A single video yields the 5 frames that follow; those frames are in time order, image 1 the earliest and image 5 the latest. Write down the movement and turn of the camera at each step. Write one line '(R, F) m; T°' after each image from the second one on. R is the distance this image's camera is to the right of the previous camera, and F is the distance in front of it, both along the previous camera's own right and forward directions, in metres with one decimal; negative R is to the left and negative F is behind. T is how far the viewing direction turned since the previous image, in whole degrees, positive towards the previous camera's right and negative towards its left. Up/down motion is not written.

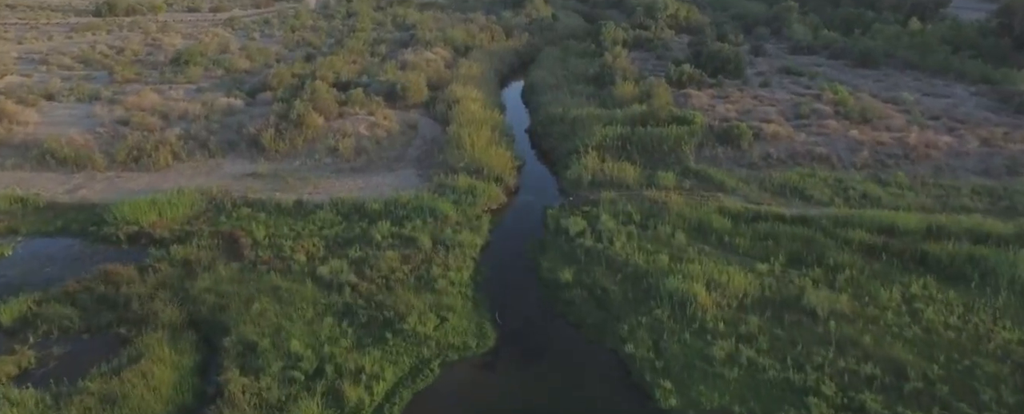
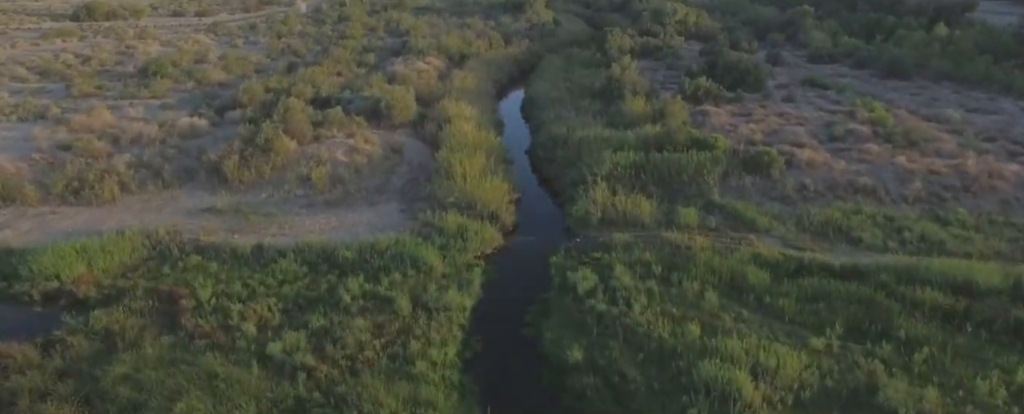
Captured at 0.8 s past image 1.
(+0.1, +2.0) m; 0°
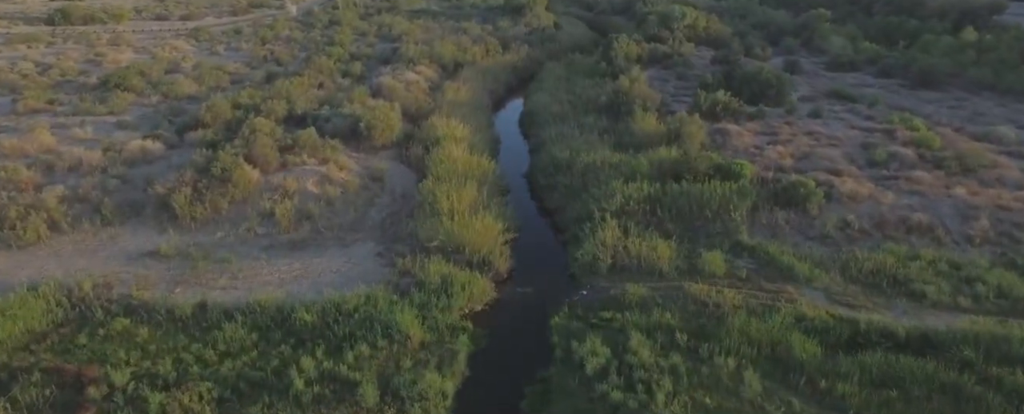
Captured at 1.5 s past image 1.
(+0.1, +1.9) m; 0°
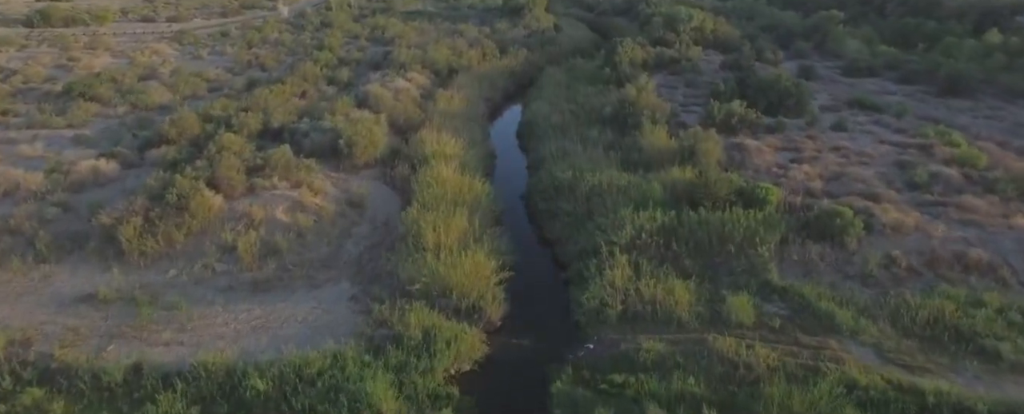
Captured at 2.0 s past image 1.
(+0.1, +1.5) m; 0°
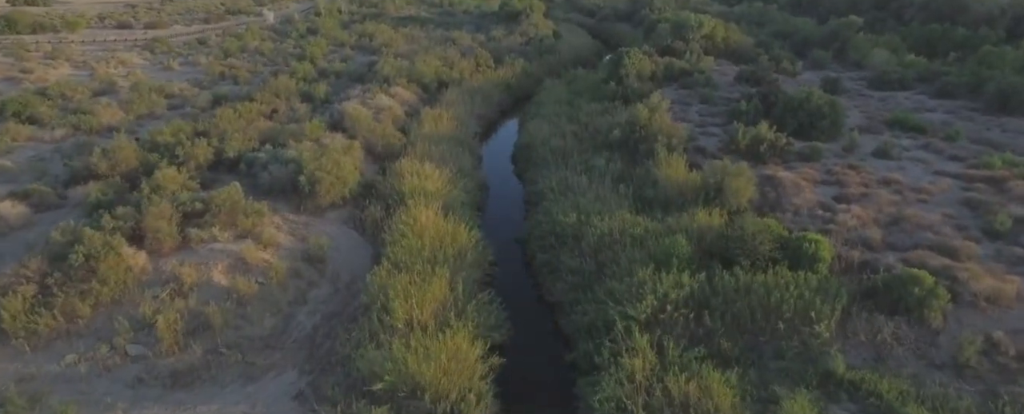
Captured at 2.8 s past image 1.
(+0.1, +2.2) m; 0°
